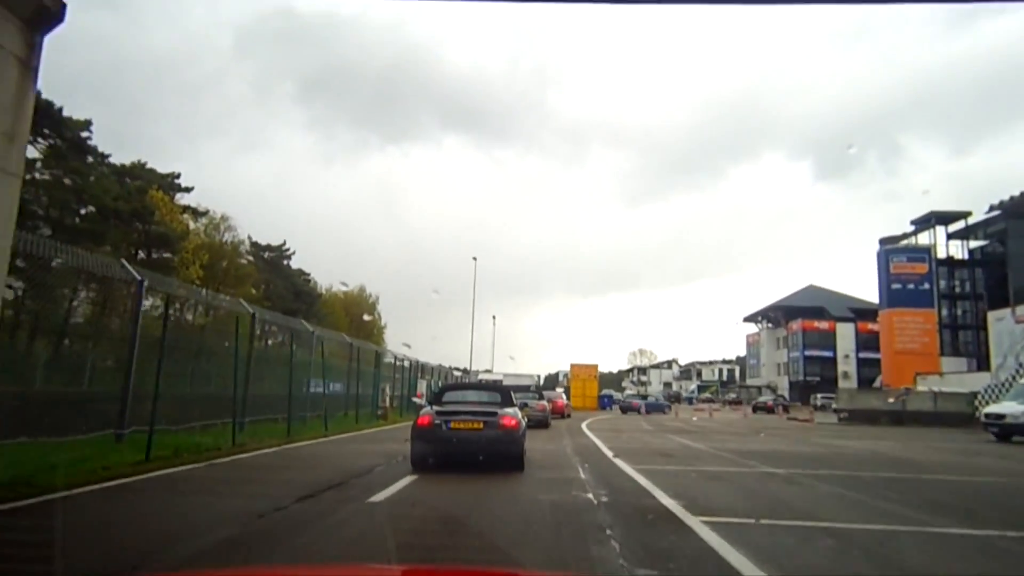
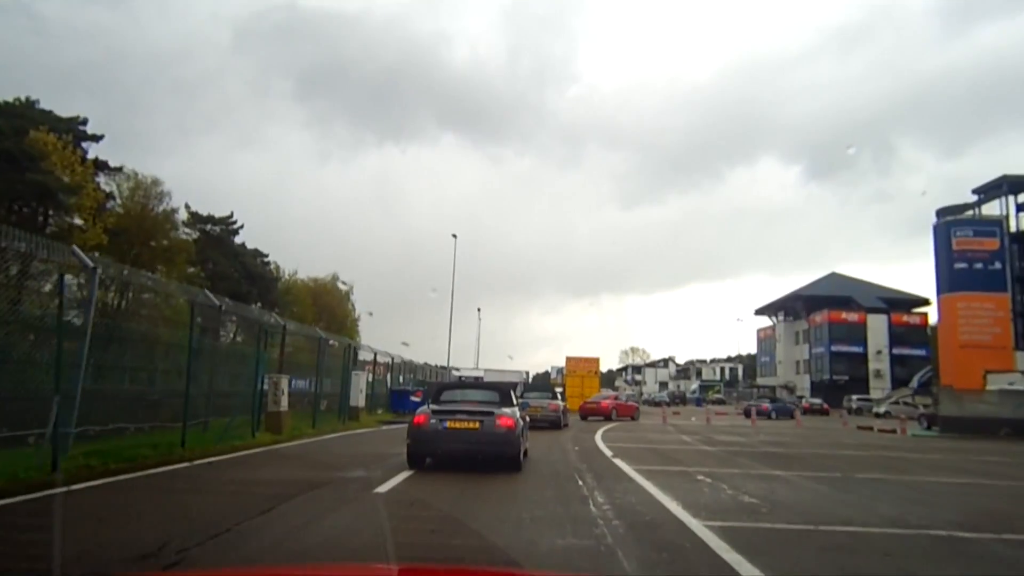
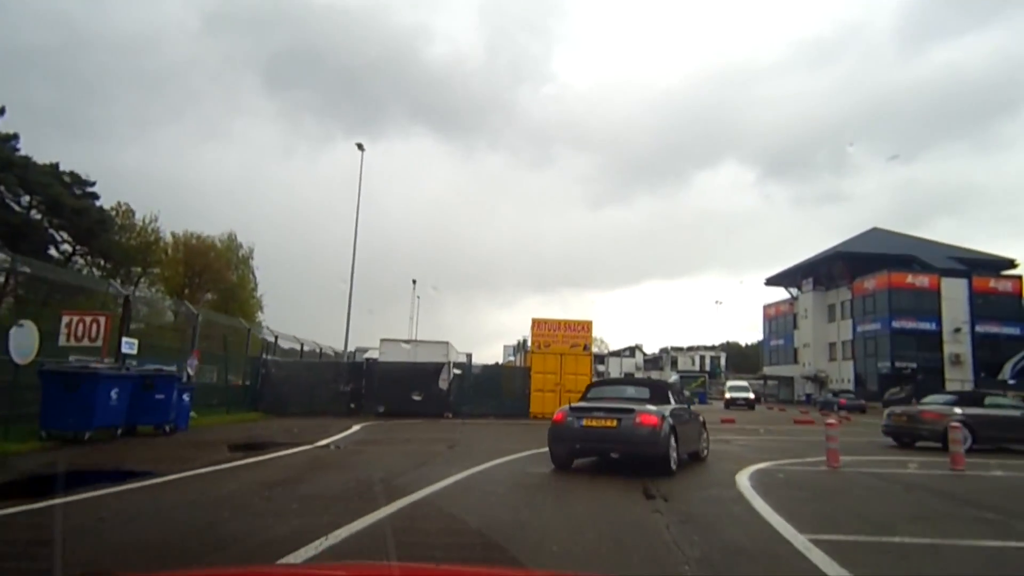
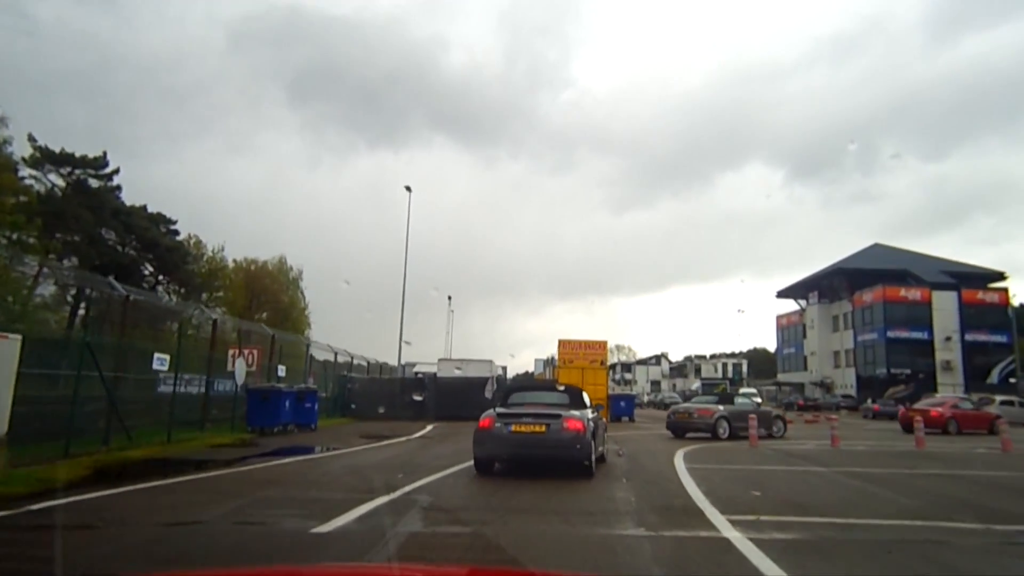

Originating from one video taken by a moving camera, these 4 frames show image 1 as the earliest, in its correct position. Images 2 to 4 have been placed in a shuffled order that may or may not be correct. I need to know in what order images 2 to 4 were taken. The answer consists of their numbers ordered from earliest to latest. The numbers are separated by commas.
2, 4, 3
